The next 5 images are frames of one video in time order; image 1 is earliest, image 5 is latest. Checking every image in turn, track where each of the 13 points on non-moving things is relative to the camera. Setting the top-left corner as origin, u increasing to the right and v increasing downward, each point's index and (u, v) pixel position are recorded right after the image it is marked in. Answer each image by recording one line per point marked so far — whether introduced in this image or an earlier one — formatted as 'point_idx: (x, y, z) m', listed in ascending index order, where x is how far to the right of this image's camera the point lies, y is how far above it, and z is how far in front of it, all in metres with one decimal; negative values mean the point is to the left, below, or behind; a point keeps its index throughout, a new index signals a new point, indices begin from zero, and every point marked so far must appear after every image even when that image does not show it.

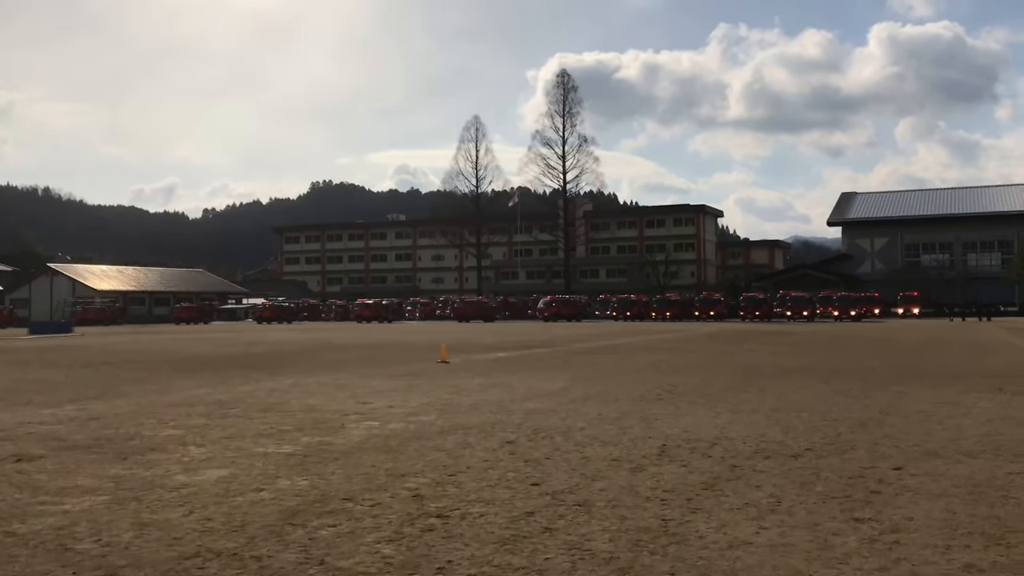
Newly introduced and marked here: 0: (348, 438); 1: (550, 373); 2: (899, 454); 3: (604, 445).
0: (-1.5, -1.3, +8.5) m
1: (+0.7, -1.5, +16.5) m
2: (+3.0, -1.3, +7.4) m
3: (+0.8, -1.3, +8.0) m
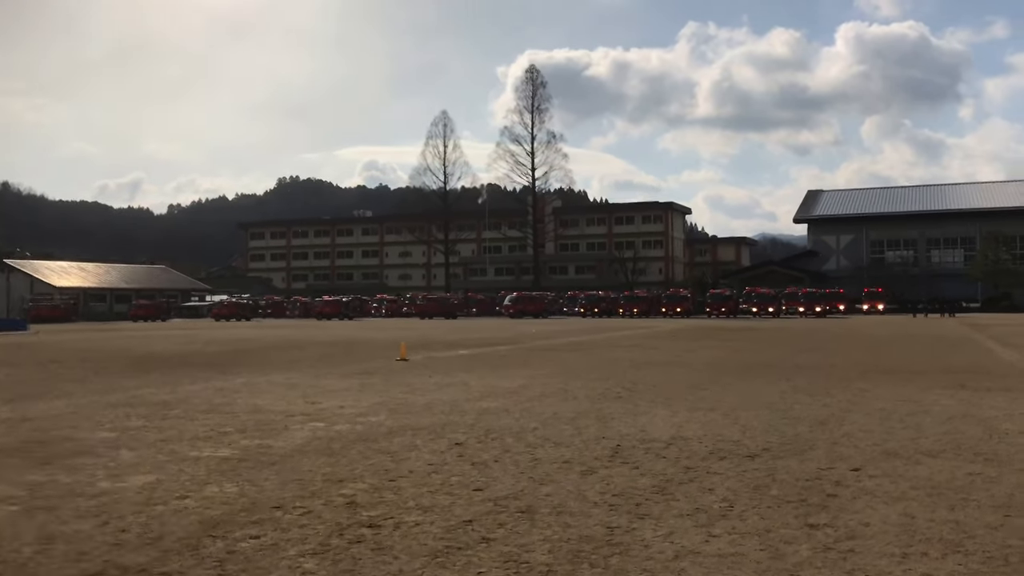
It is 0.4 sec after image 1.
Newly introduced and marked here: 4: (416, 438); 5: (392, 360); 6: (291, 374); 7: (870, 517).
0: (-1.9, -1.3, +8.2) m
1: (0.0, -1.4, +16.3) m
2: (+2.6, -1.3, +7.2) m
3: (+0.4, -1.3, +7.7) m
4: (-0.8, -1.3, +8.1) m
5: (-2.3, -1.4, +18.6) m
6: (-3.5, -1.4, +15.5) m
7: (+1.9, -1.2, +5.1) m
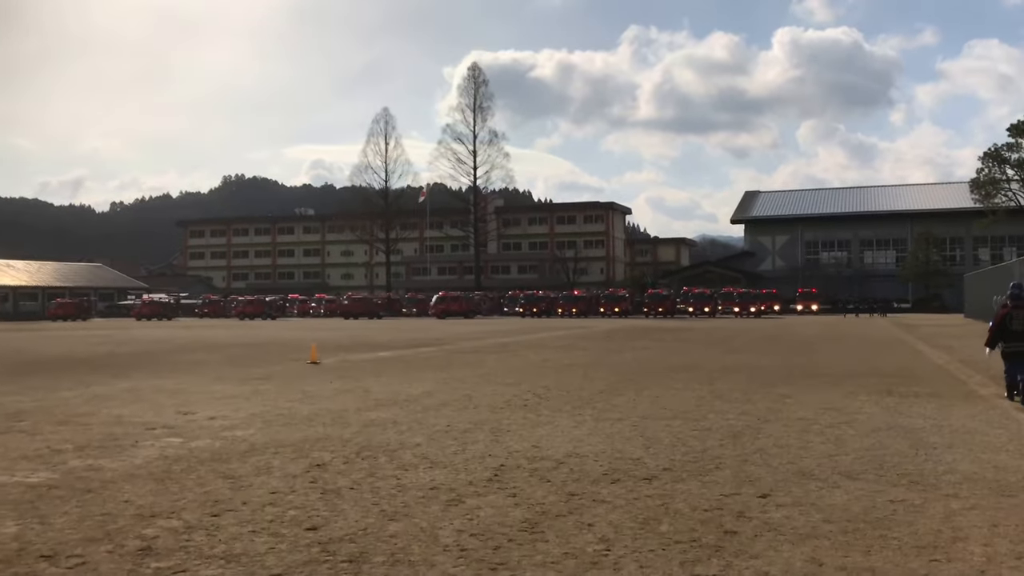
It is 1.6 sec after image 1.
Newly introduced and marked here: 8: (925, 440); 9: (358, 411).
0: (-2.8, -1.3, +7.1) m
1: (-1.4, -1.4, +15.2) m
2: (+1.7, -1.2, +6.4) m
3: (-0.6, -1.3, +6.7) m
4: (-1.8, -1.3, +7.1) m
5: (-3.9, -1.4, +17.5) m
6: (-4.9, -1.4, +14.2) m
7: (+1.2, -1.2, +4.3) m
8: (+3.4, -1.3, +7.9) m
9: (-1.6, -1.3, +9.9) m
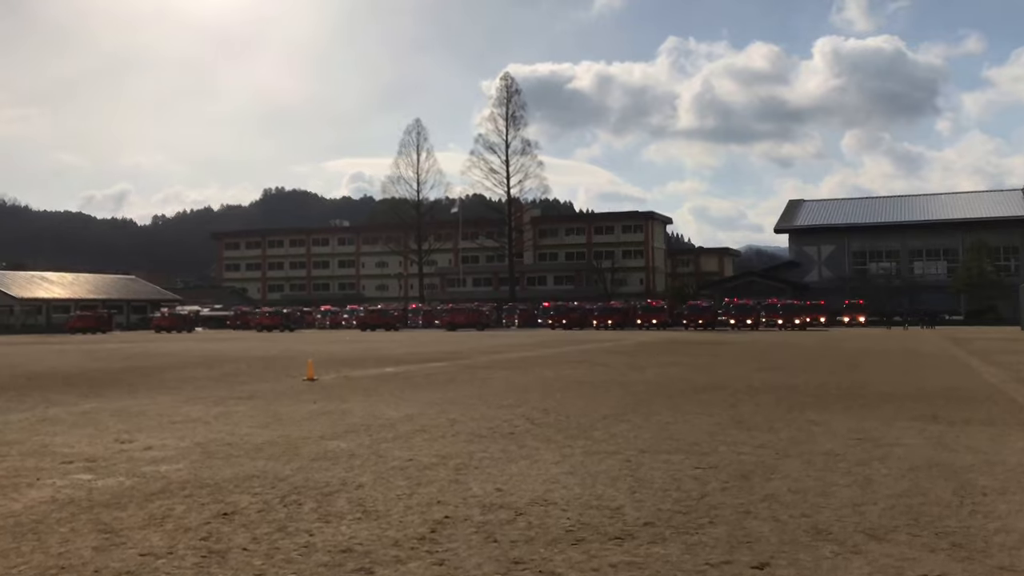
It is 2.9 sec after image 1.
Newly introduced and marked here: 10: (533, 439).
0: (-3.1, -1.4, +5.9) m
1: (-1.4, -1.5, +14.1) m
2: (+1.4, -1.3, +5.1) m
3: (-0.9, -1.3, +5.5) m
4: (-2.0, -1.3, +5.9) m
5: (-3.7, -1.6, +16.4) m
6: (-4.9, -1.5, +13.2) m
7: (+0.7, -1.3, +3.0) m
8: (+3.2, -1.3, +6.6) m
9: (-1.8, -1.4, +8.7) m
10: (+0.2, -1.4, +8.8) m
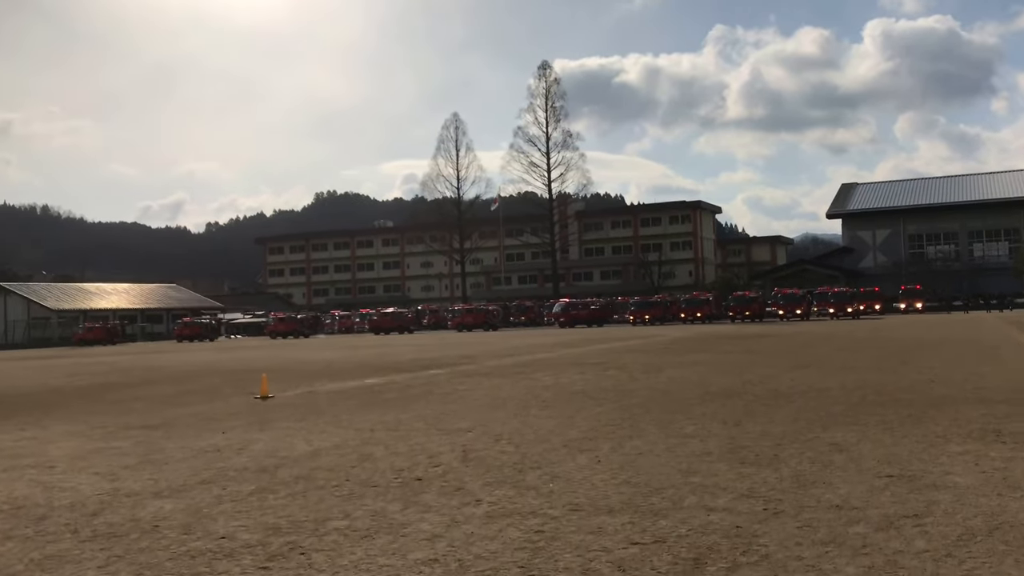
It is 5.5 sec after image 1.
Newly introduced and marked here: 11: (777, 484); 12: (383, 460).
0: (-4.0, -1.4, +3.8) m
1: (-1.8, -1.5, +11.8) m
2: (+0.5, -1.2, +2.6) m
3: (-1.7, -1.3, +3.2) m
4: (-2.9, -1.4, +3.7) m
5: (-4.0, -1.6, +14.2) m
6: (-5.3, -1.6, +11.1) m
7: (-0.3, -1.2, +0.6) m
8: (+2.4, -1.2, +4.0) m
9: (-2.5, -1.4, +6.5) m
10: (-0.5, -1.3, +6.4) m
11: (+1.7, -1.3, +6.2) m
12: (-1.0, -1.4, +7.8) m
